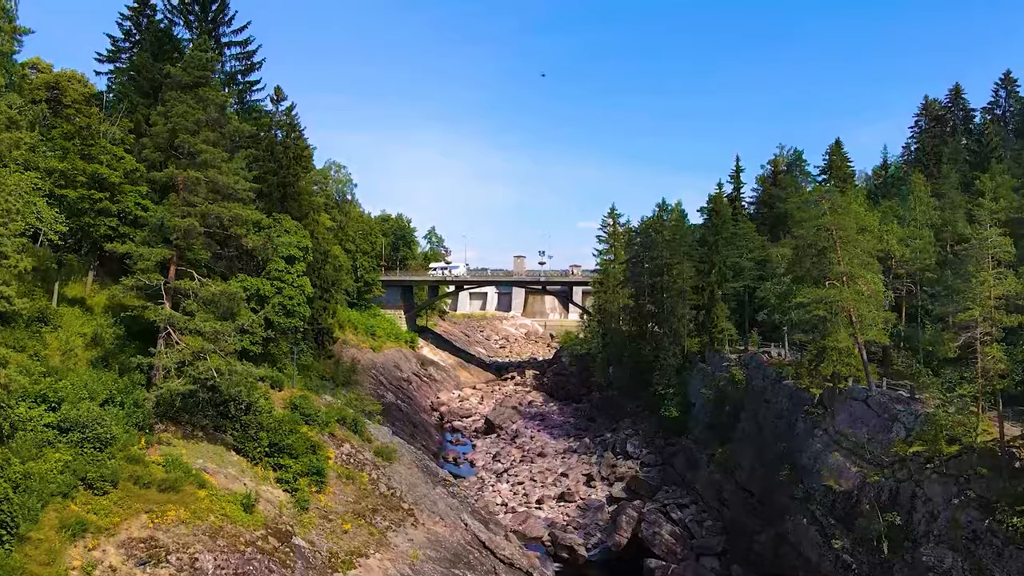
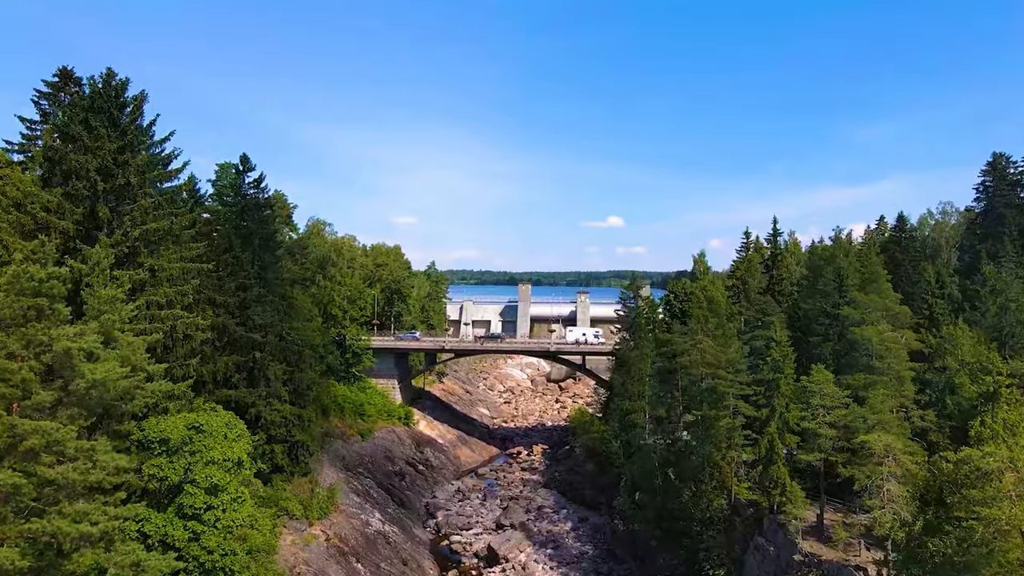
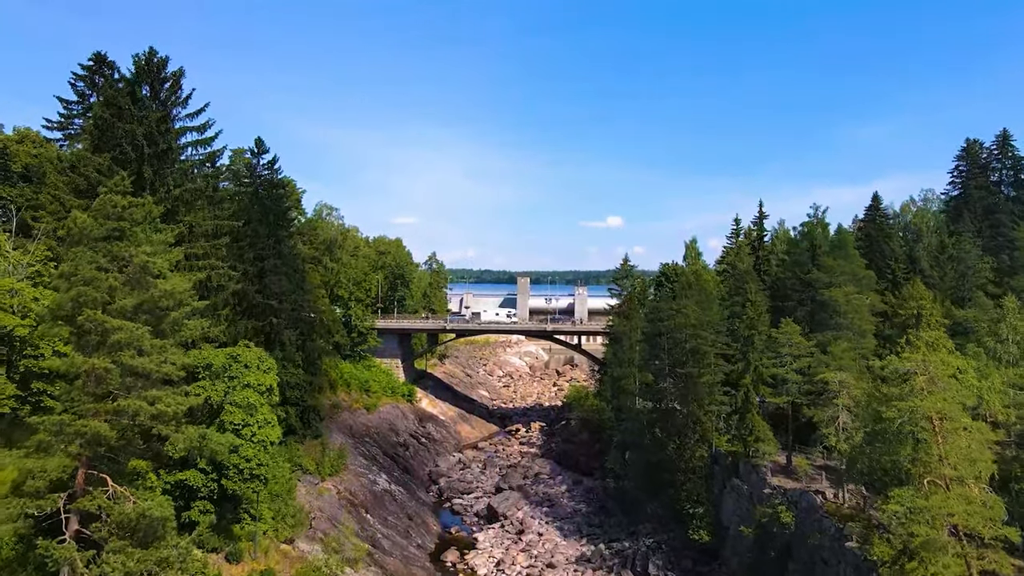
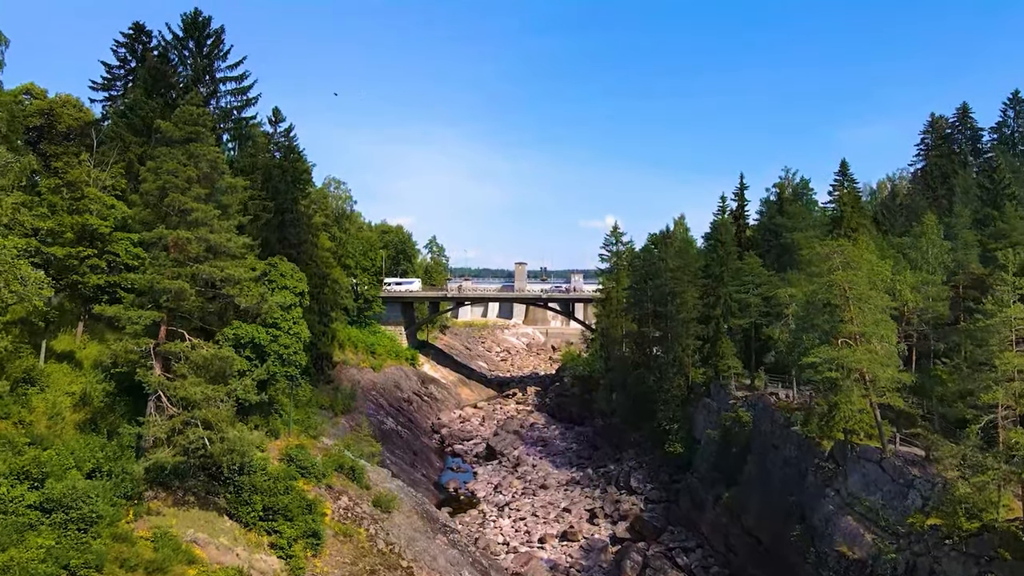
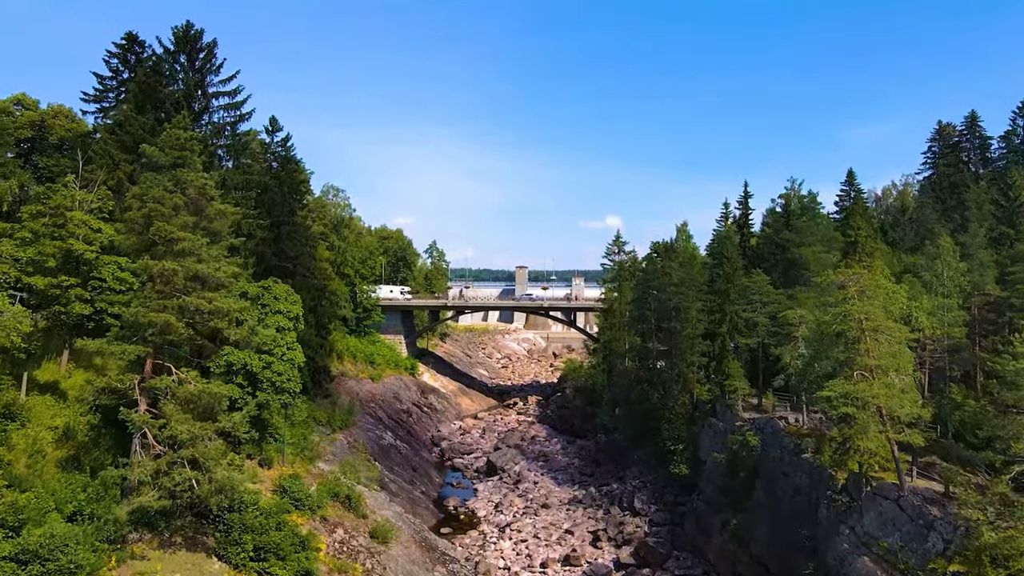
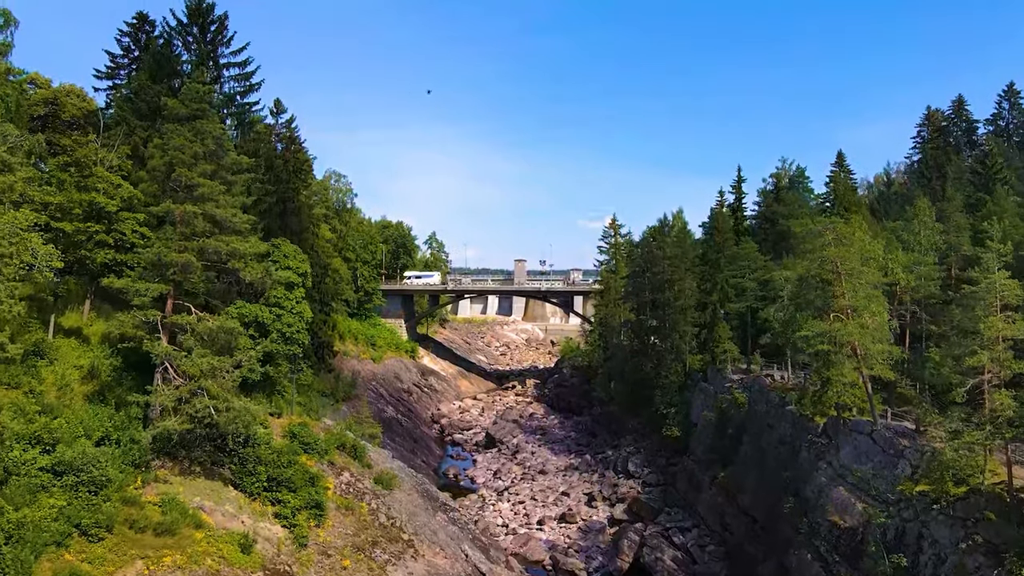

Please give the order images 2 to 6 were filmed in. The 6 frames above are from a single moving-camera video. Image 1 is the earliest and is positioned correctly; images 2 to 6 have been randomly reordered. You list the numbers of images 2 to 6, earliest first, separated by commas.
6, 4, 5, 3, 2
